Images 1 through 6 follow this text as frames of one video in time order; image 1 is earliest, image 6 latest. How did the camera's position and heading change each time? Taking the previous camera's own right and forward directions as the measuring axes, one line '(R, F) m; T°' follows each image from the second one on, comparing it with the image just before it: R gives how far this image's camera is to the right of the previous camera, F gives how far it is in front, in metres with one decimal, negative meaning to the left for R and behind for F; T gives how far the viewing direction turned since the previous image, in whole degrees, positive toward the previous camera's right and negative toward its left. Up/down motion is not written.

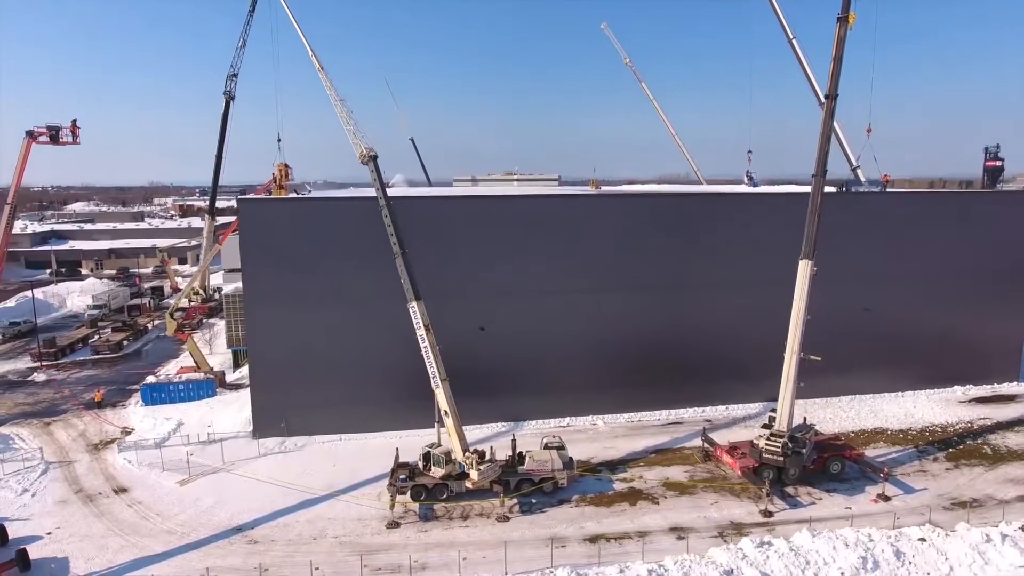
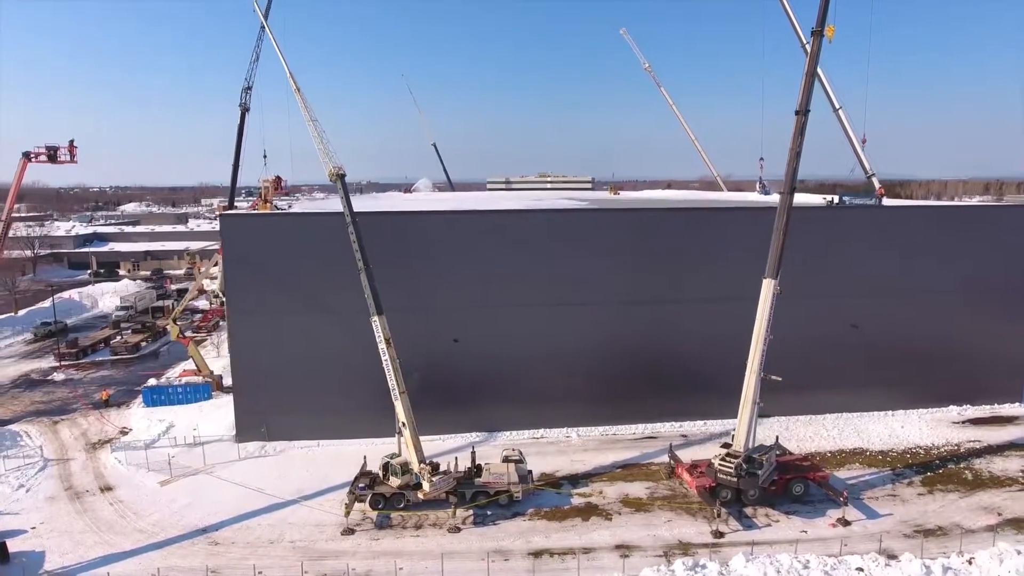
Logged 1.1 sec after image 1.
(+1.3, -0.2) m; -3°
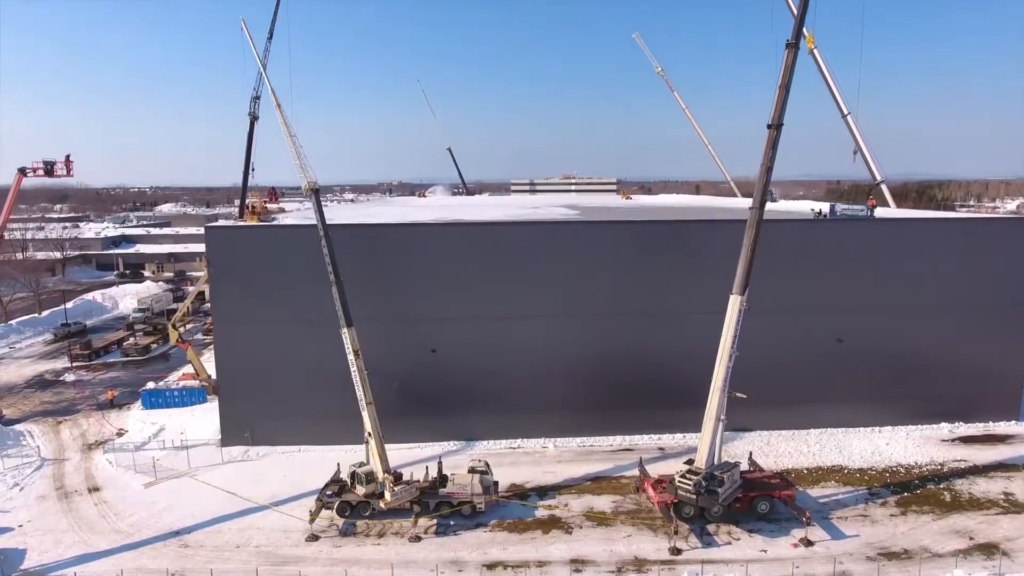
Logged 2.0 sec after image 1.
(+1.1, -0.1) m; -3°
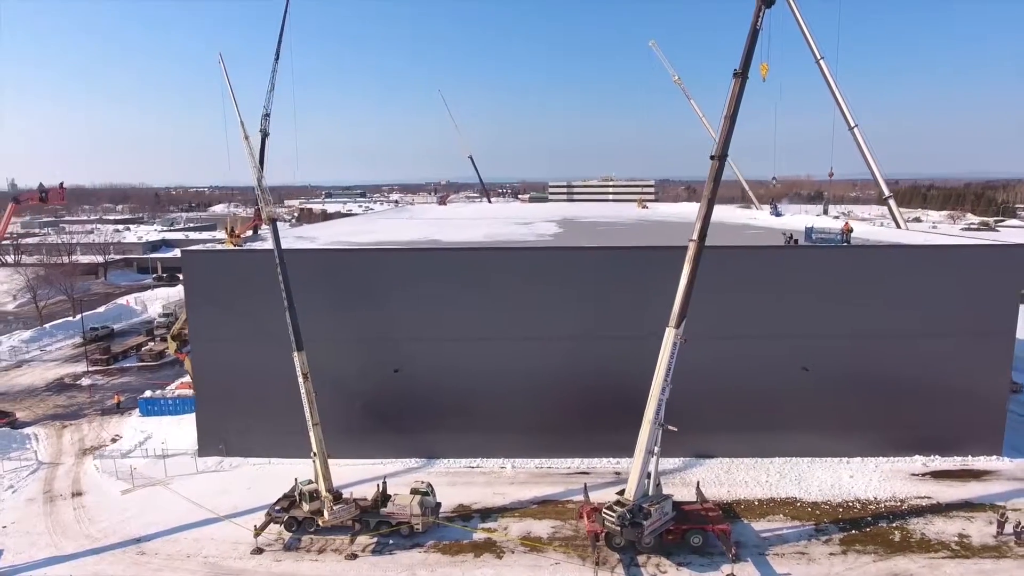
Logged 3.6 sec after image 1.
(+1.8, -0.2) m; -4°
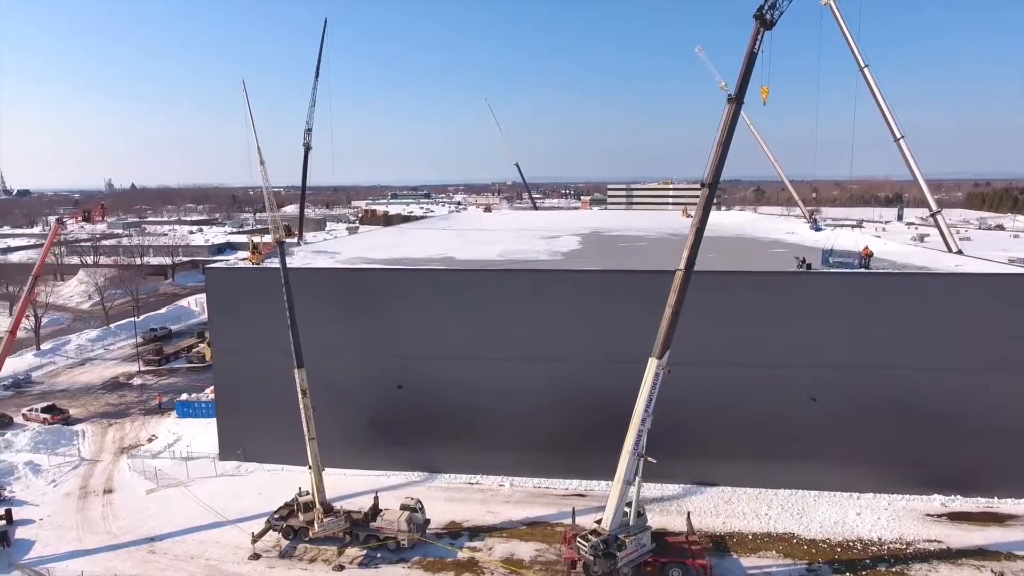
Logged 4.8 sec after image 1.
(+1.3, -0.1) m; -6°
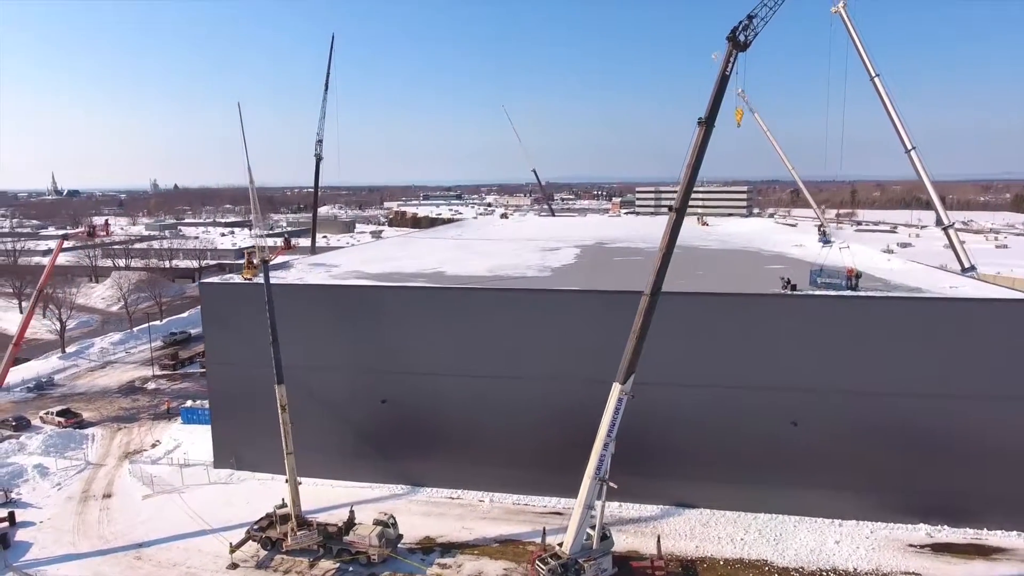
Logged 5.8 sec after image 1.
(+1.1, -0.1) m; -3°
